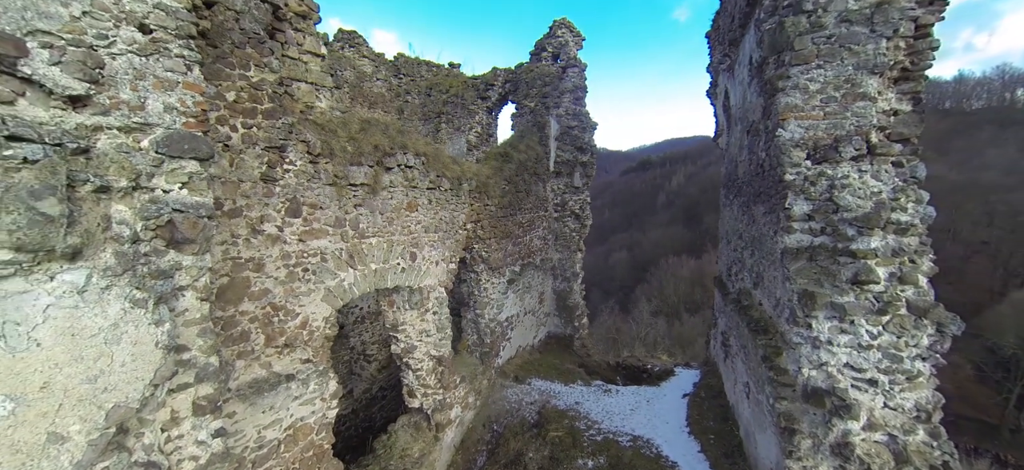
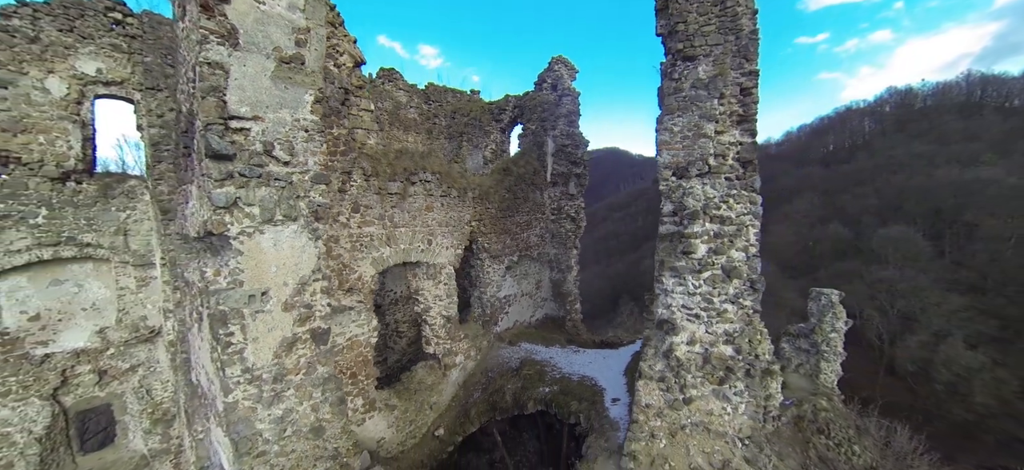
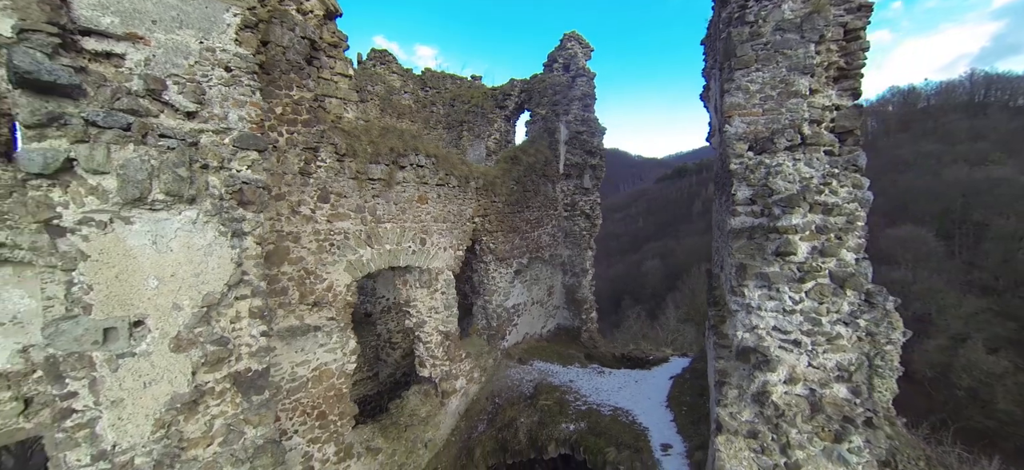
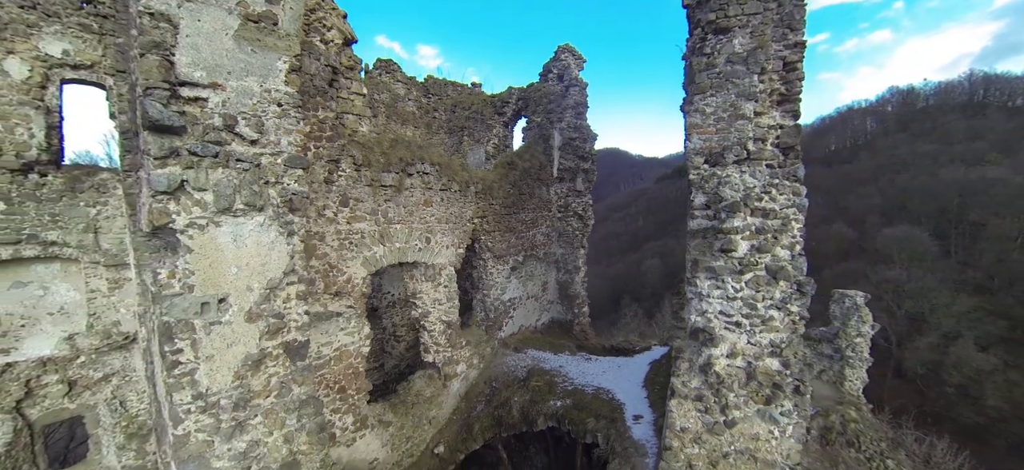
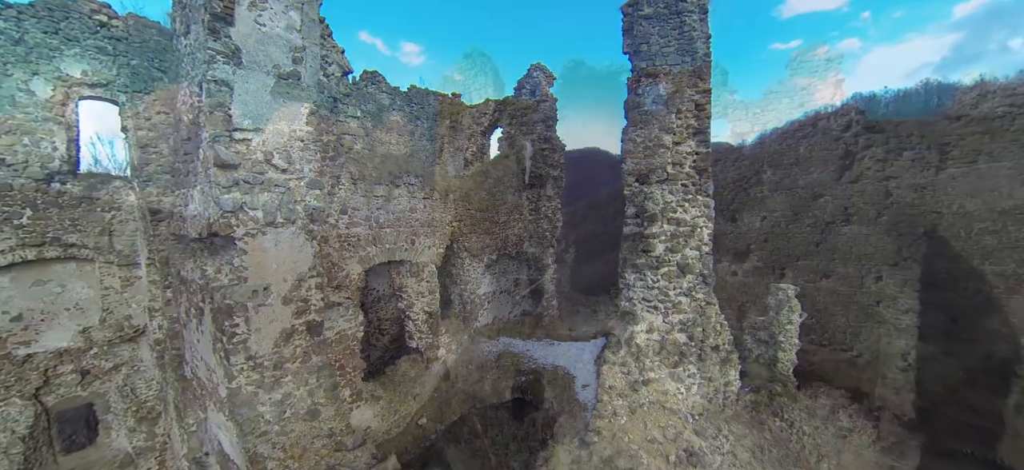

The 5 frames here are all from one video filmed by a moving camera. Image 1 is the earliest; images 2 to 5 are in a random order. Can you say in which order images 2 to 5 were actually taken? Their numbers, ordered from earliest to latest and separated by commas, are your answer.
3, 4, 2, 5
